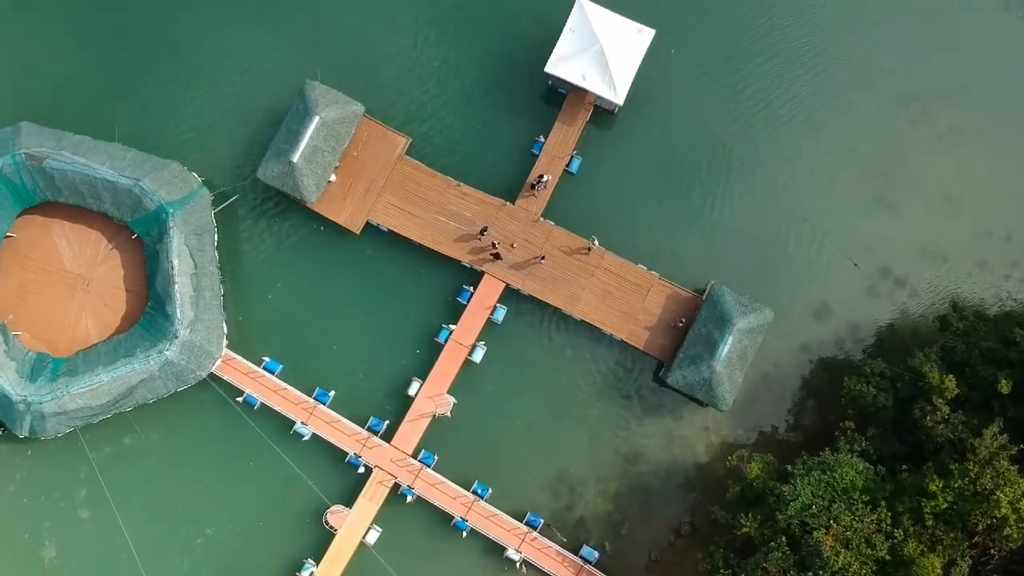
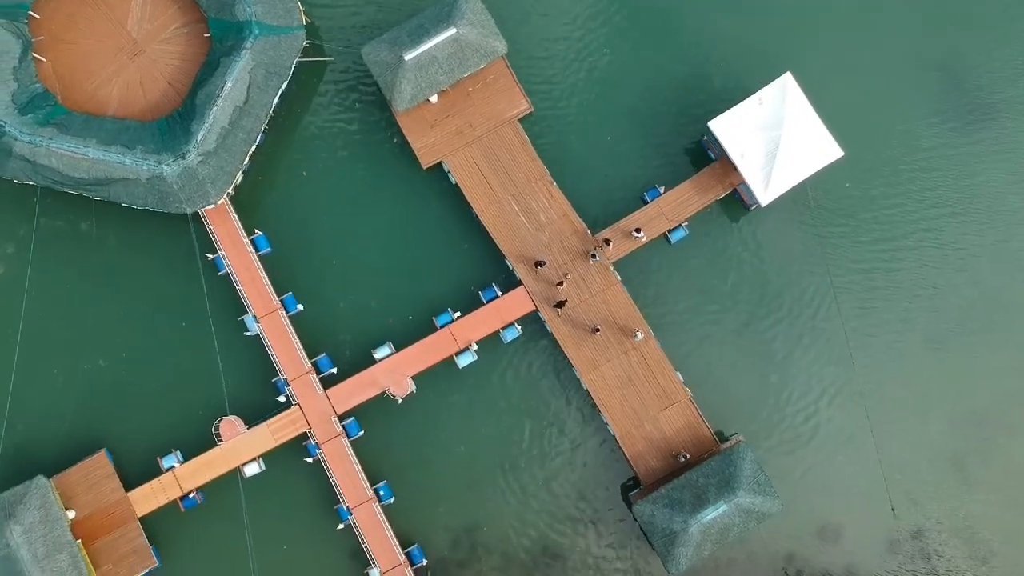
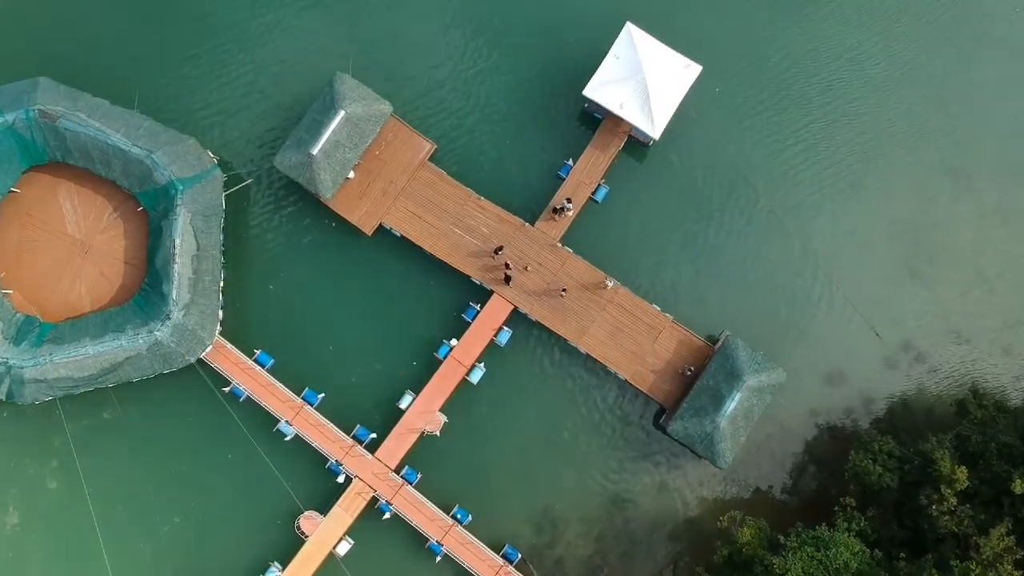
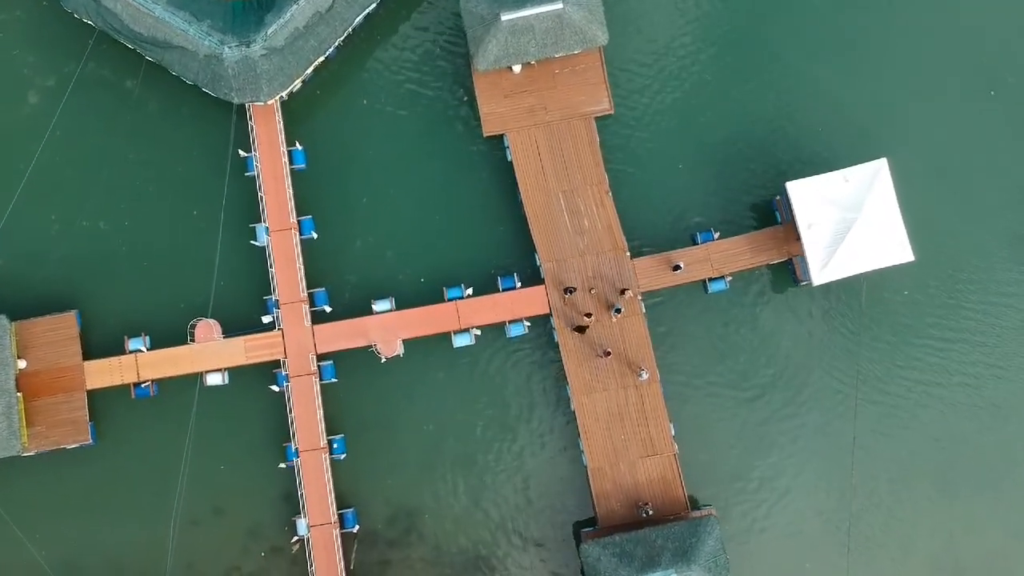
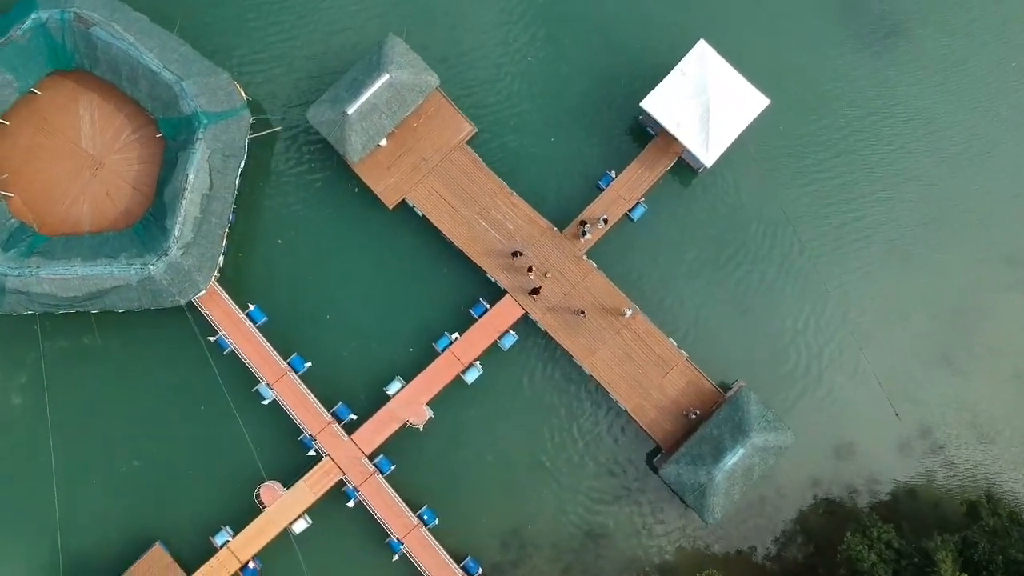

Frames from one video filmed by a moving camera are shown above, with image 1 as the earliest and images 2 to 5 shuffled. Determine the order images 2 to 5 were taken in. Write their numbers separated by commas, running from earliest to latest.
3, 5, 2, 4
